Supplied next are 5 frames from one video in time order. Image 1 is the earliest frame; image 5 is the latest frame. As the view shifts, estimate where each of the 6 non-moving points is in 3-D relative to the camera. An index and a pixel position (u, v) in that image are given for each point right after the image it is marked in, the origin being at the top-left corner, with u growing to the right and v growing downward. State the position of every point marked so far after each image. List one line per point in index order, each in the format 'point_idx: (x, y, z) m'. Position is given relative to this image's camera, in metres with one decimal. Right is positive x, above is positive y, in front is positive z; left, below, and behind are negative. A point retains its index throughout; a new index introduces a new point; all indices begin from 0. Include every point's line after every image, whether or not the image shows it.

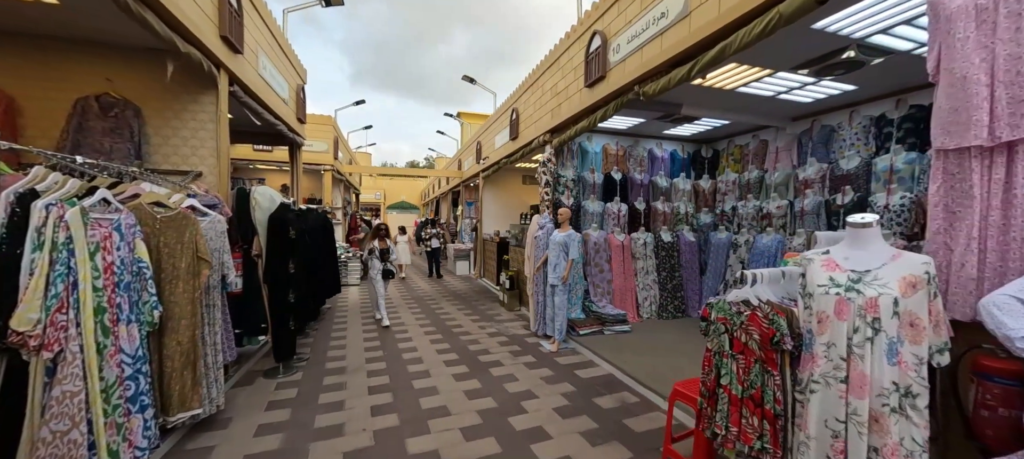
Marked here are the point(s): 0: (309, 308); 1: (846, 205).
0: (-2.2, -0.9, +4.2) m
1: (+3.4, +0.3, +3.9) m
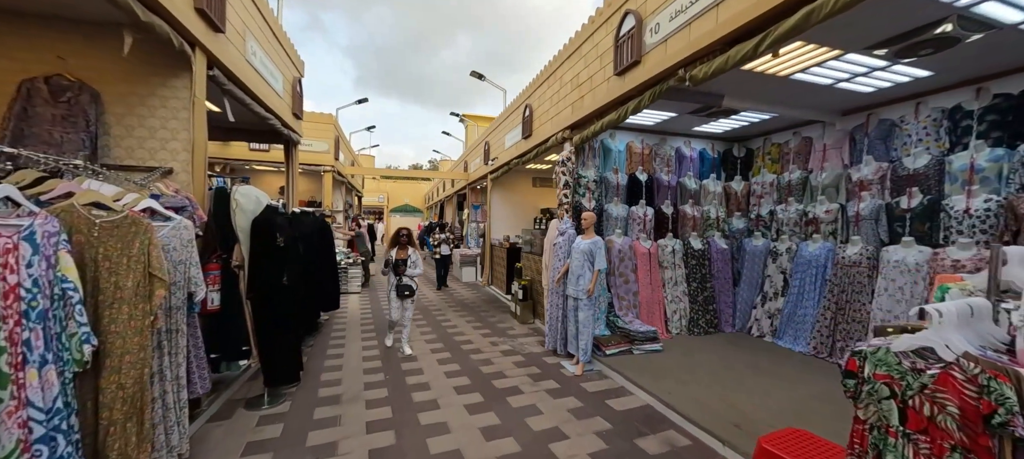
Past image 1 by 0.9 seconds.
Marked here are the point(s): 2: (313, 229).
0: (-2.1, -0.9, +3.7) m
1: (+3.6, +0.2, +3.4) m
2: (-2.3, 0.0, +4.3) m
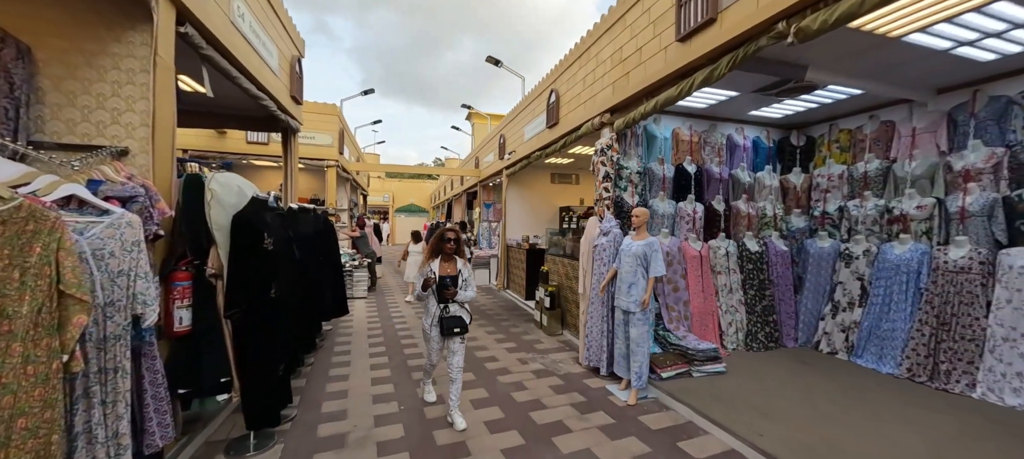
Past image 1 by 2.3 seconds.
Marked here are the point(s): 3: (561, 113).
0: (-1.8, -0.9, +3.1) m
1: (+3.9, +0.2, +2.7) m
2: (-2.0, 0.0, +3.7) m
3: (+0.7, +1.6, +5.0) m
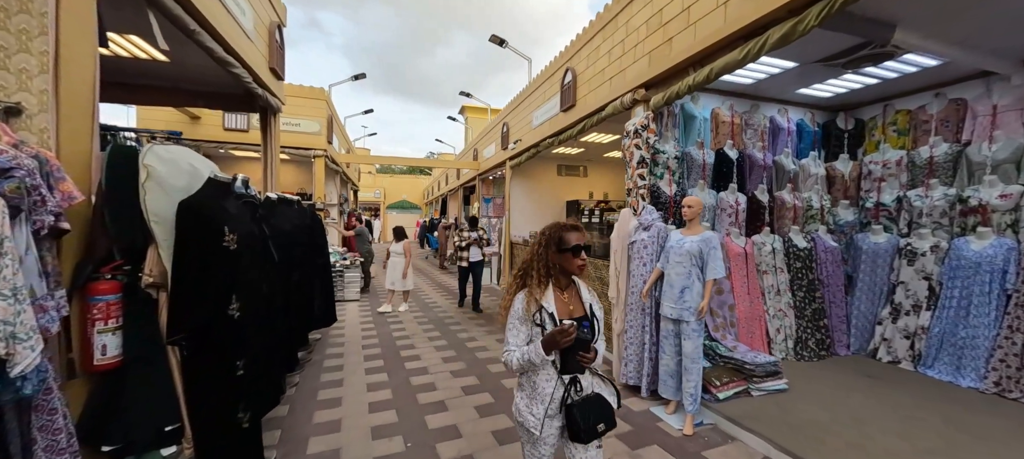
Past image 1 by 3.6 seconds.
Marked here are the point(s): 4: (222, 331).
0: (-1.6, -0.9, +2.6) m
1: (+4.1, +0.2, +2.3) m
2: (-1.8, +0.1, +3.1) m
3: (+0.8, +1.6, +4.5) m
4: (-1.2, -0.4, +1.6) m
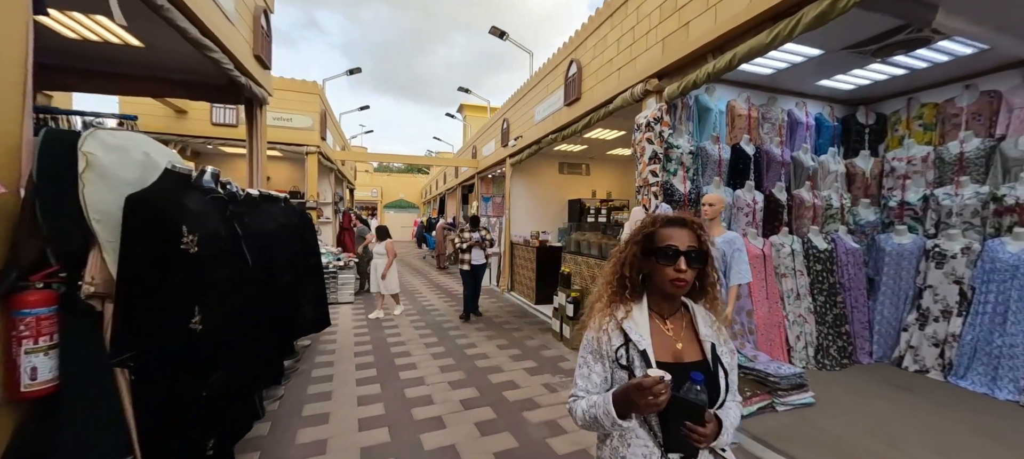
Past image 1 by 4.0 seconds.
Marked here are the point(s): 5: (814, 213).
0: (-1.5, -0.9, +2.3) m
1: (+4.1, +0.2, +2.1) m
2: (-1.8, +0.1, +2.9) m
3: (+0.8, +1.6, +4.3) m
4: (-1.2, -0.4, +1.4) m
5: (+2.8, +0.2, +3.5) m
